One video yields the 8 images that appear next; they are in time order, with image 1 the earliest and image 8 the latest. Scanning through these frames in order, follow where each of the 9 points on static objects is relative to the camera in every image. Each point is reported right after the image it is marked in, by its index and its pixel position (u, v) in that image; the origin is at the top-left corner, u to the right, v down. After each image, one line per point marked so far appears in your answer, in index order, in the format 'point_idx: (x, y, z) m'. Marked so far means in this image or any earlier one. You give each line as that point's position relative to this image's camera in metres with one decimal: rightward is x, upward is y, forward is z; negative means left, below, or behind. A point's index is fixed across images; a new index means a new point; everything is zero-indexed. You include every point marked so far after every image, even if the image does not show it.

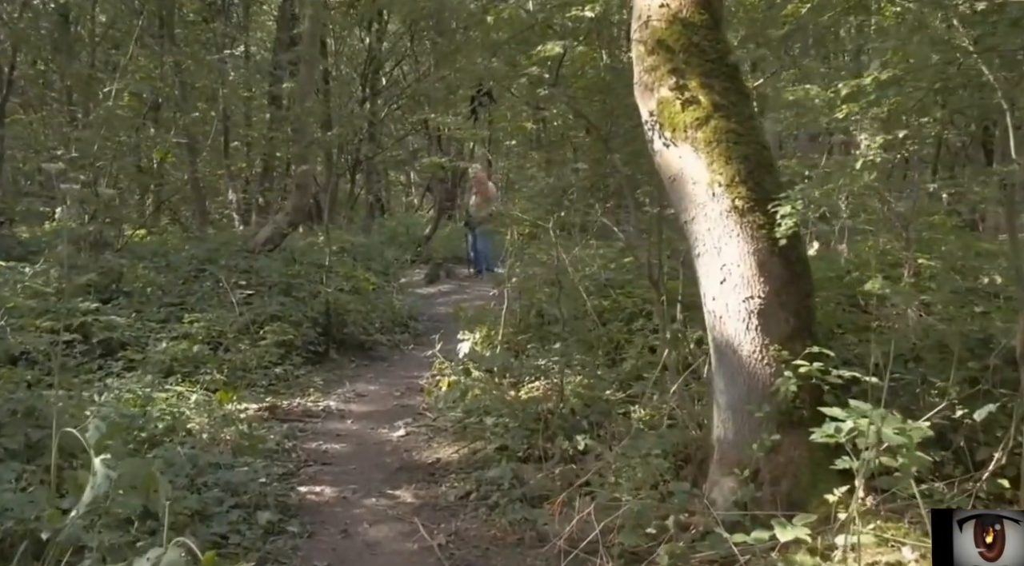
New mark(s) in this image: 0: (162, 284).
0: (-4.1, 0.0, +12.4) m
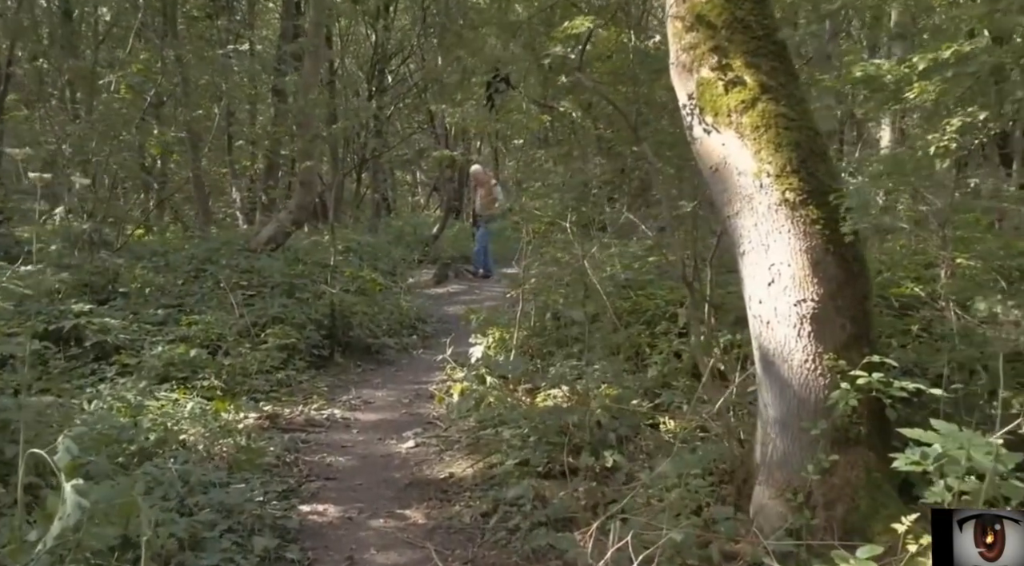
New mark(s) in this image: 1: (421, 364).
0: (-3.9, 0.0, +11.9) m
1: (-0.9, -0.8, +10.6) m
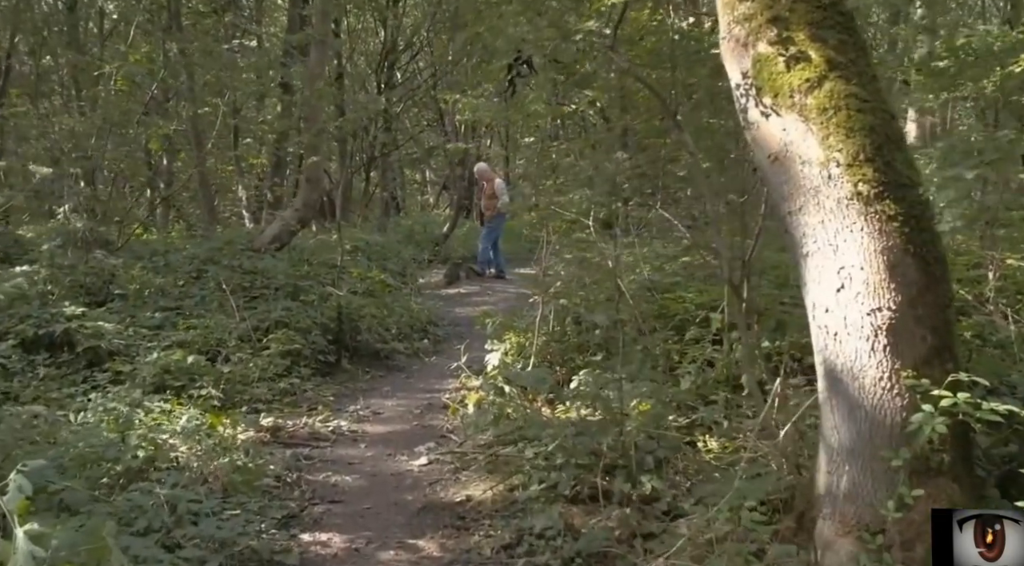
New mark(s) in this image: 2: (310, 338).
0: (-3.8, 0.0, +11.3) m
1: (-0.7, -0.8, +10.0) m
2: (-1.8, -0.5, +9.7) m
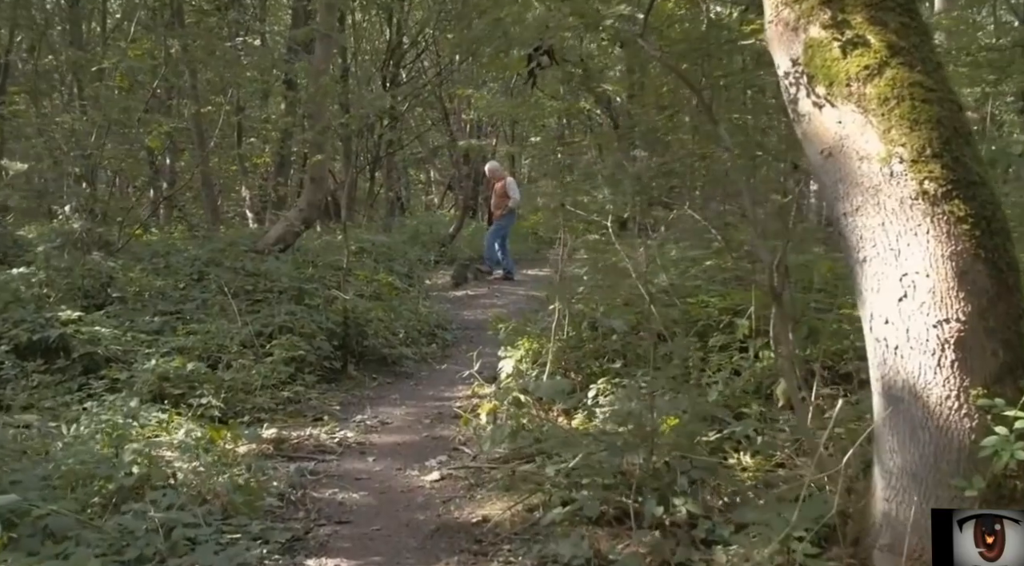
0: (-3.7, -0.1, +11.0) m
1: (-0.6, -0.9, +9.7) m
2: (-1.7, -0.5, +9.3) m
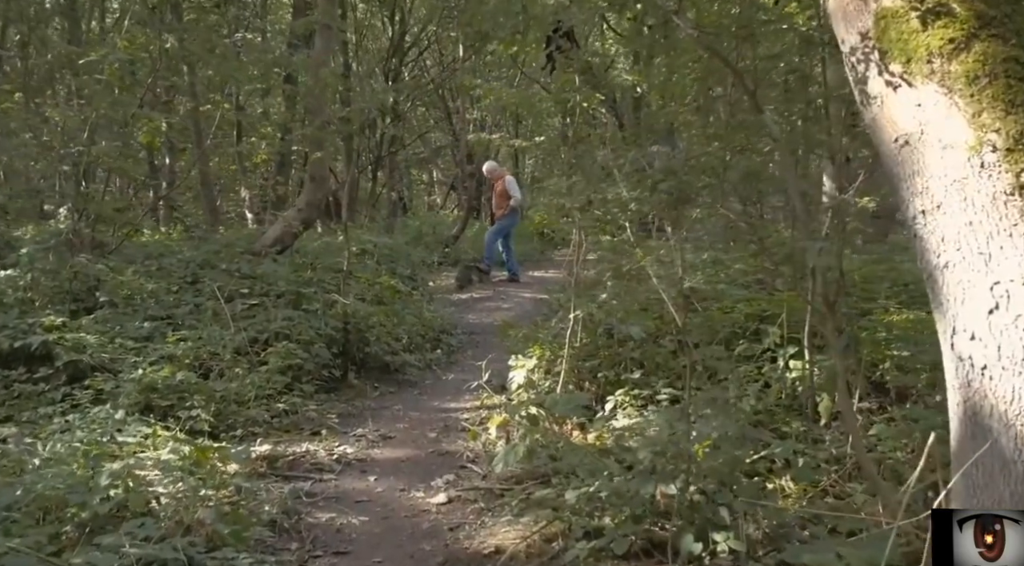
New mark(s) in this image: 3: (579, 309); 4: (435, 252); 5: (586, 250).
0: (-3.6, -0.1, +10.5) m
1: (-0.5, -0.9, +9.1) m
2: (-1.6, -0.6, +8.8) m
3: (+0.5, -0.2, +7.7) m
4: (-1.4, +0.6, +19.4) m
5: (+0.5, +0.3, +7.7) m
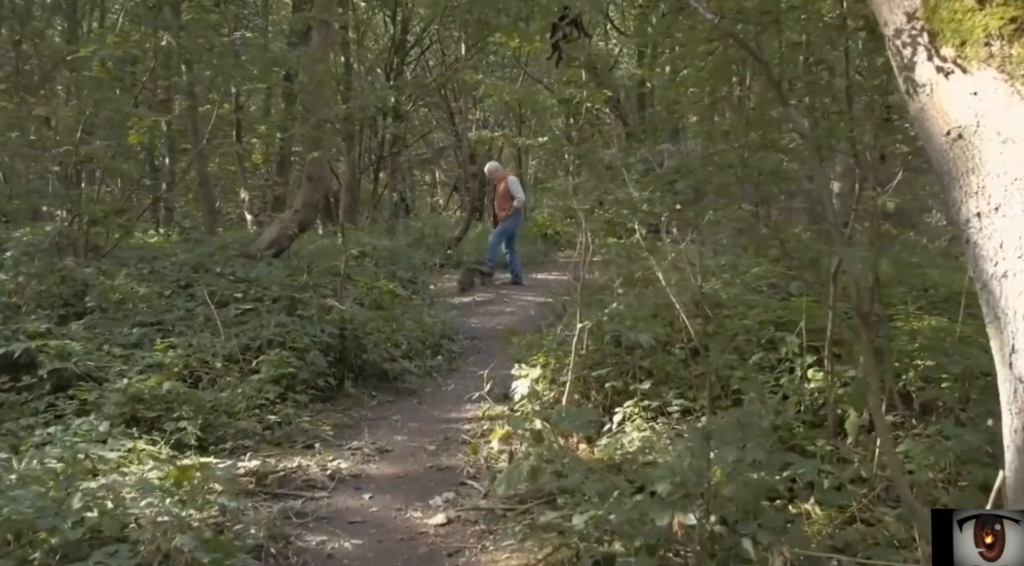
0: (-3.5, -0.1, +10.1) m
1: (-0.5, -0.9, +8.8) m
2: (-1.6, -0.6, +8.4) m
3: (+0.5, -0.2, +7.3) m
4: (-1.4, +0.5, +19.1) m
5: (+0.5, +0.2, +7.4) m
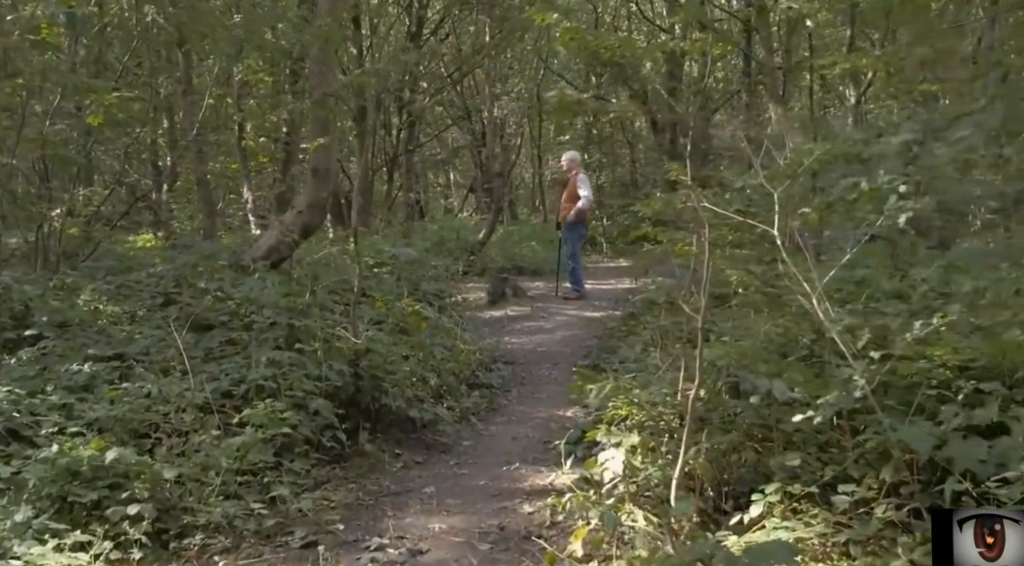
0: (-3.1, -0.3, +8.0) m
1: (-0.1, -1.1, +6.7) m
2: (-1.2, -0.7, +6.3) m
3: (+0.9, -0.4, +5.2) m
4: (-0.8, +0.4, +17.0) m
5: (+1.0, +0.1, +5.3) m
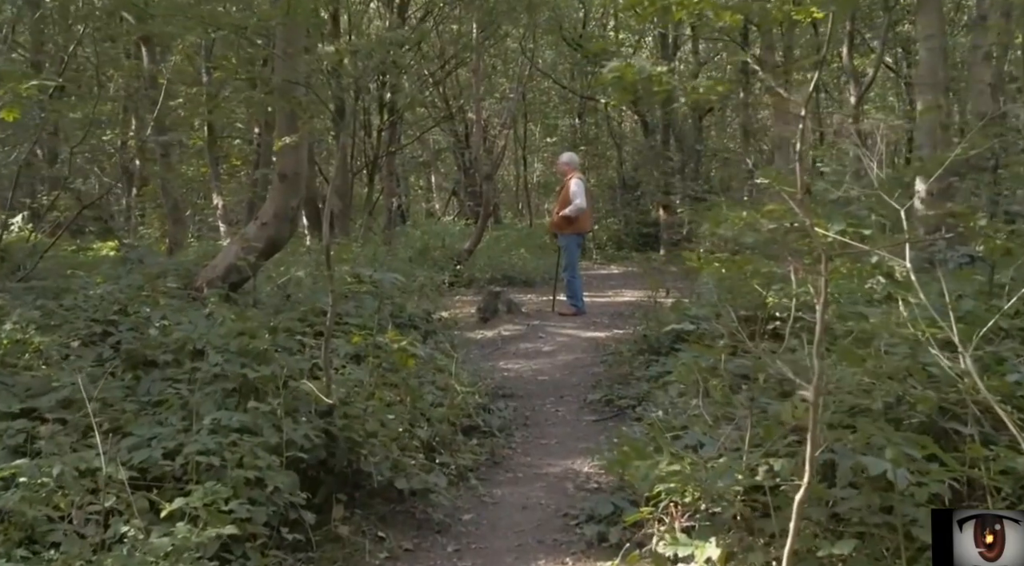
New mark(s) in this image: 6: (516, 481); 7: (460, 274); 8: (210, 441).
0: (-3.1, -0.5, +6.6) m
1: (0.0, -1.2, +5.3) m
2: (-1.1, -0.9, +4.9) m
3: (+1.0, -0.5, +3.8) m
4: (-0.9, +0.1, +15.5) m
5: (+1.0, -0.1, +3.9) m
6: (0.0, -1.2, +6.4) m
7: (-0.7, +0.1, +15.7) m
8: (-1.4, -0.7, +5.0) m
